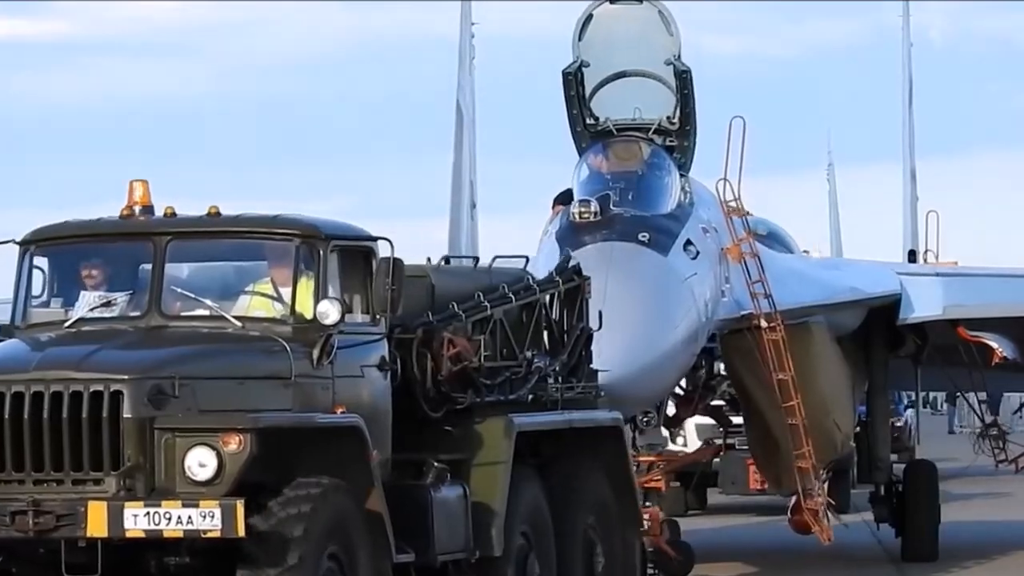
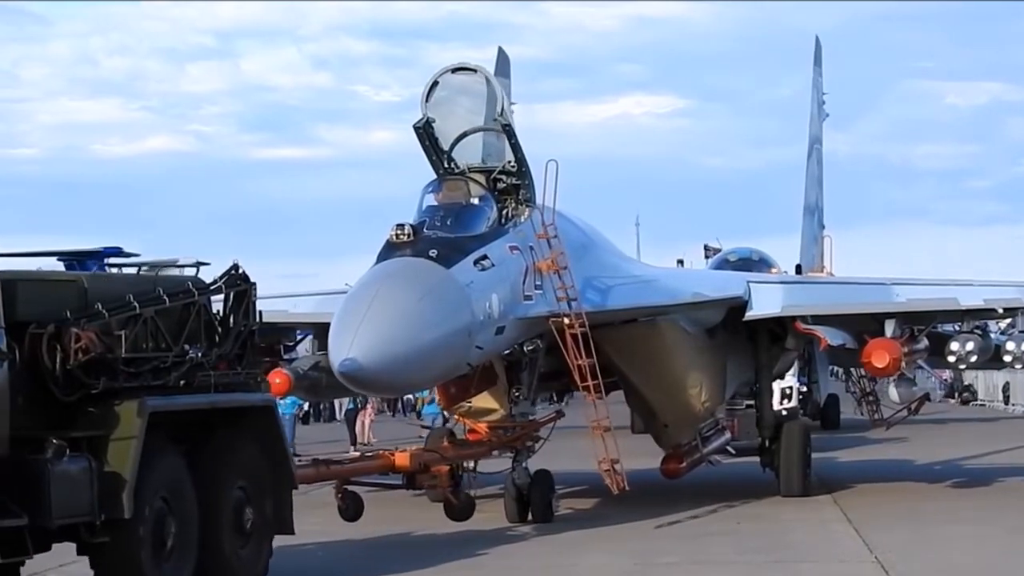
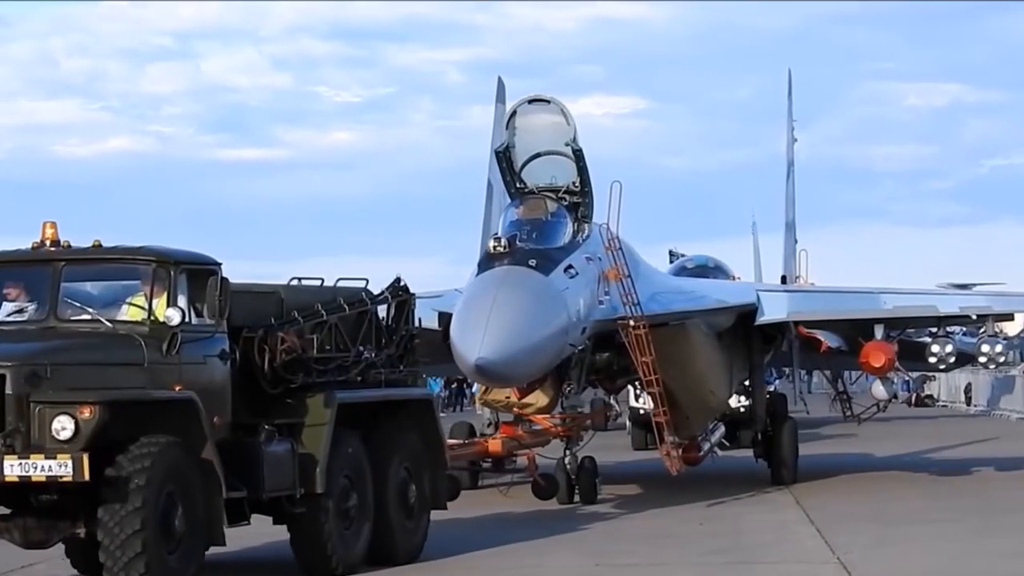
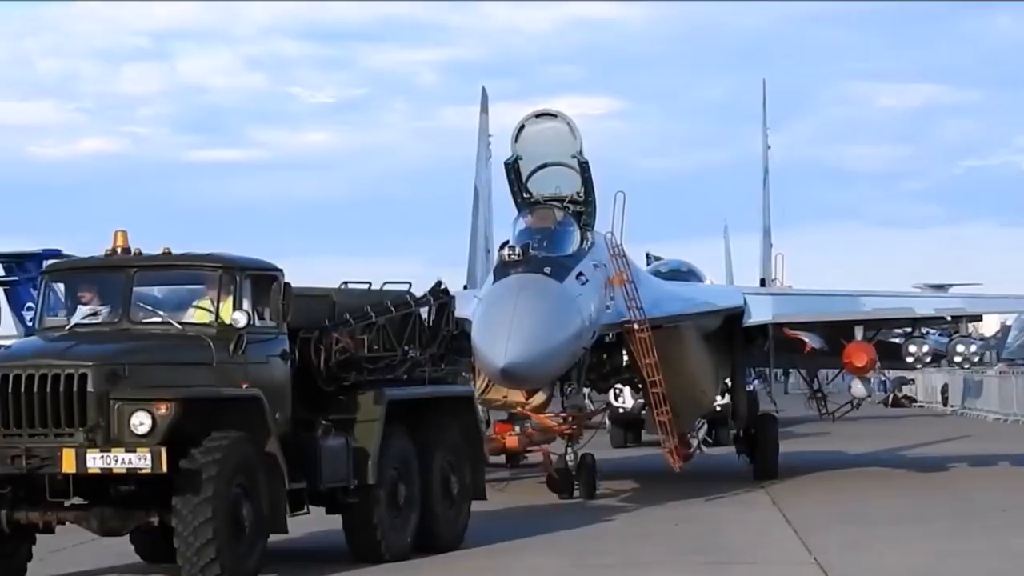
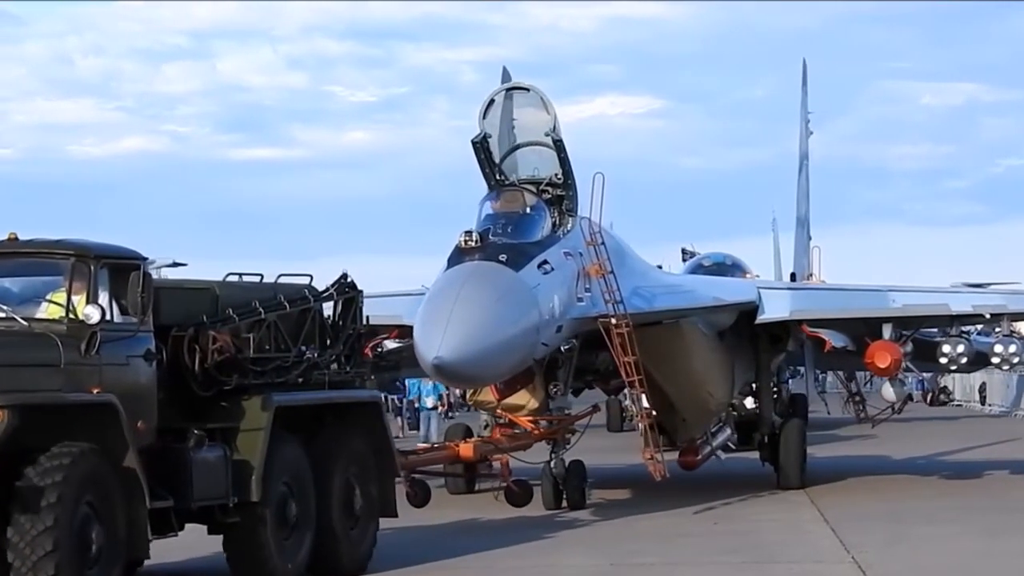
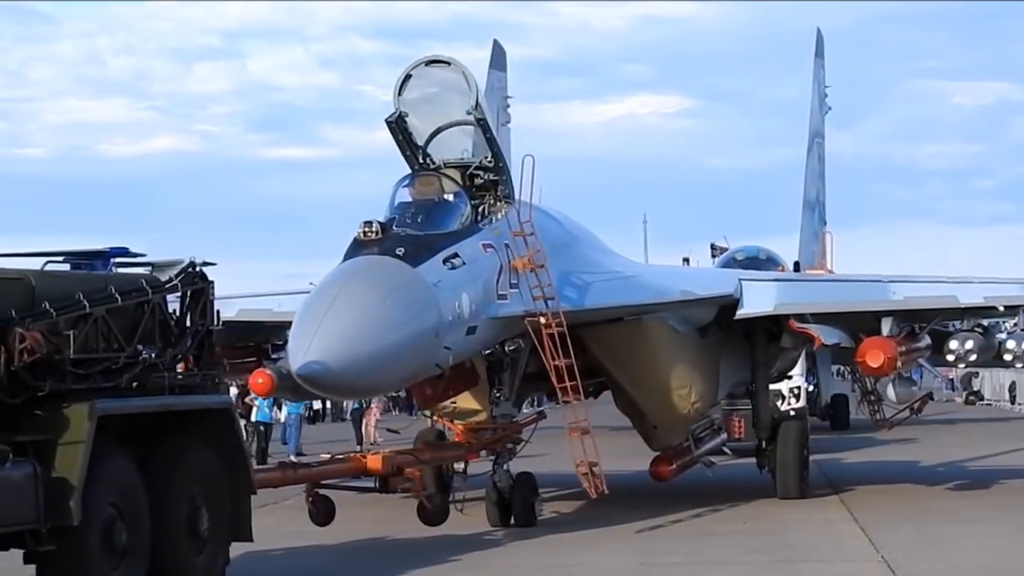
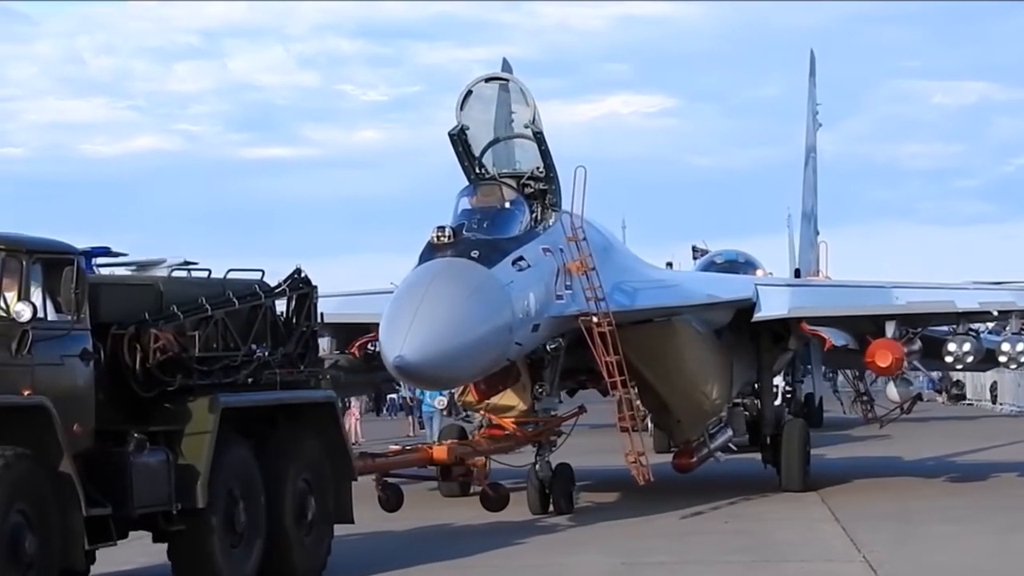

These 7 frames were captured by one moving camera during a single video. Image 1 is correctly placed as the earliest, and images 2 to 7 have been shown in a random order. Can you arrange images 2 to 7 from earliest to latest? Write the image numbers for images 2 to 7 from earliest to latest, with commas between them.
4, 3, 5, 7, 2, 6
